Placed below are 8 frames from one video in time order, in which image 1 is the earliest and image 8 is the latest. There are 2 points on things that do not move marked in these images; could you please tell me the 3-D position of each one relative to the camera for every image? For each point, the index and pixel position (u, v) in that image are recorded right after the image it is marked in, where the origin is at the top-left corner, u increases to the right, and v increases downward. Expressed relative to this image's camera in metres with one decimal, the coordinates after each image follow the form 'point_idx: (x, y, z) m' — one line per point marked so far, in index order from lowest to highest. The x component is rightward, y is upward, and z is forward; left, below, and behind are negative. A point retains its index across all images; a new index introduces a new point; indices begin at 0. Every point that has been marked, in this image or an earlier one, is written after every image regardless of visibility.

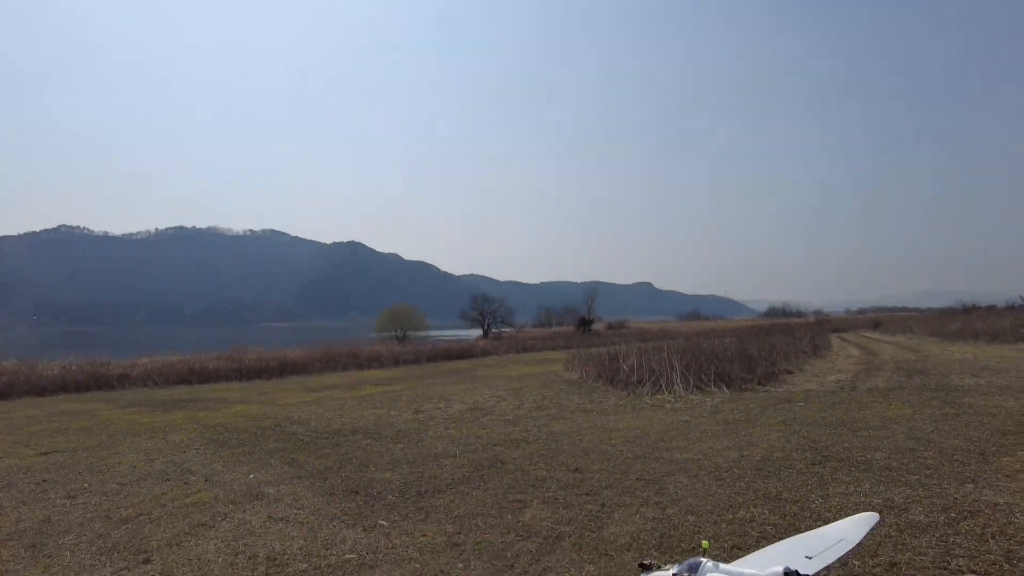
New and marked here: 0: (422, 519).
0: (-1.6, -4.1, +11.4) m
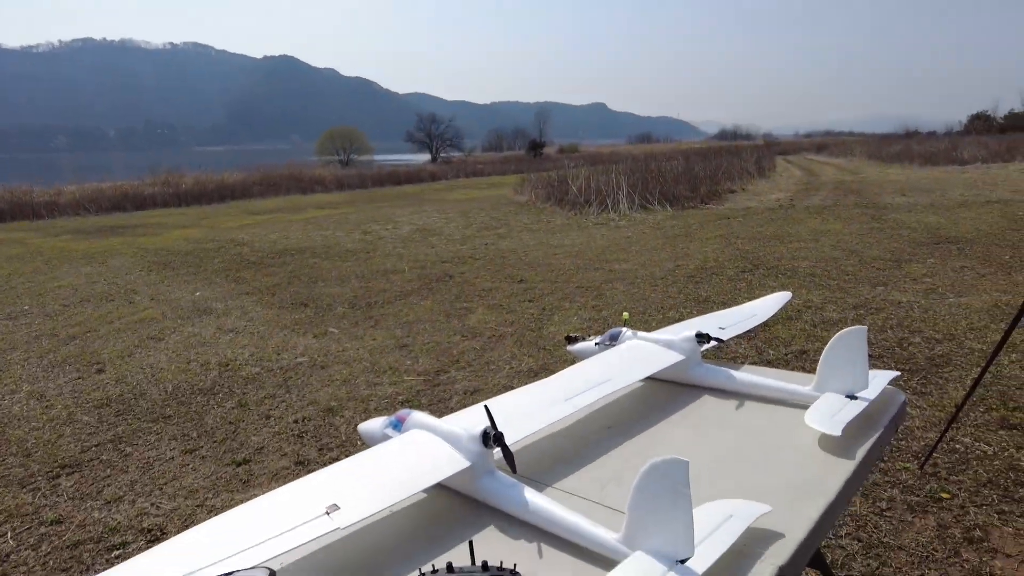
0: (-2.6, -0.7, +11.8) m
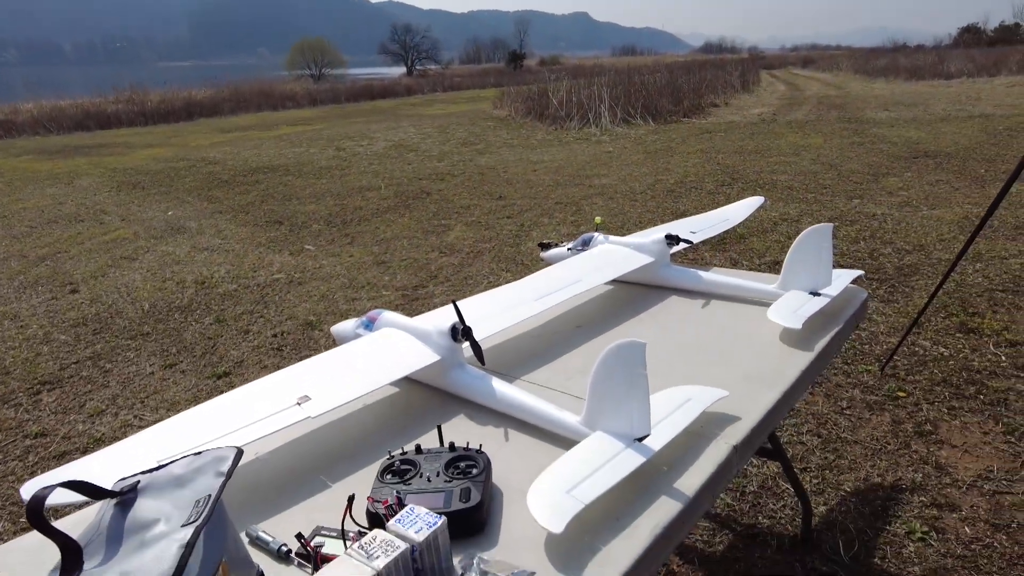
0: (-3.0, +0.9, +11.7) m
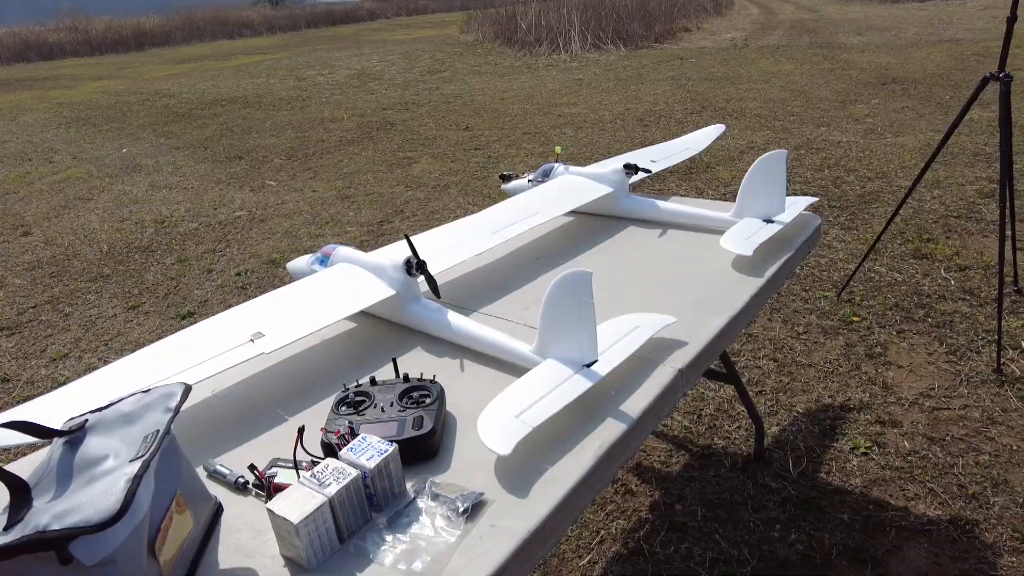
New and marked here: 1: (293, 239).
0: (-3.6, +2.0, +11.4) m
1: (-2.9, +0.7, +8.4) m
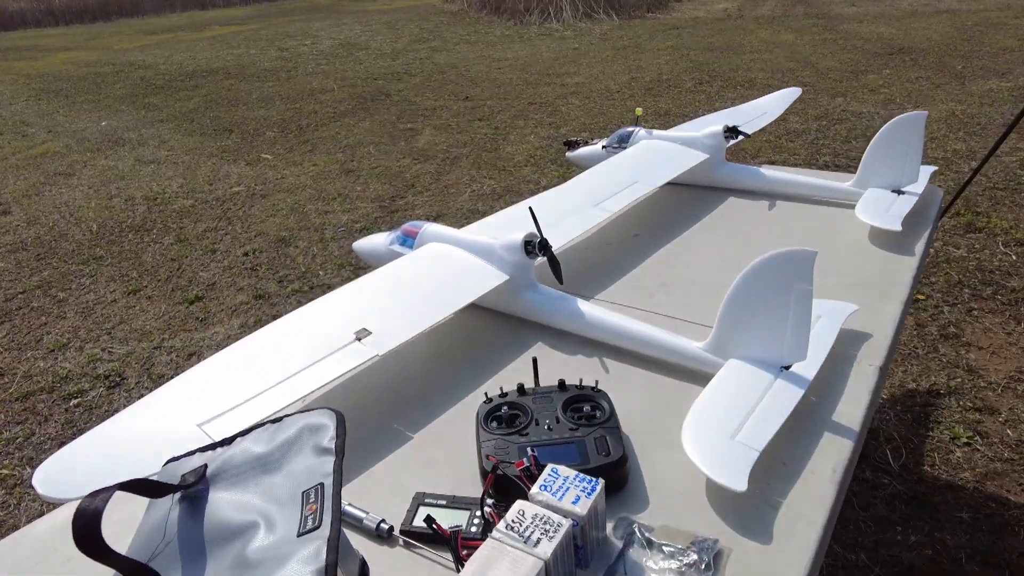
0: (-3.5, +2.4, +10.8) m
1: (-2.6, +0.9, +7.9) m
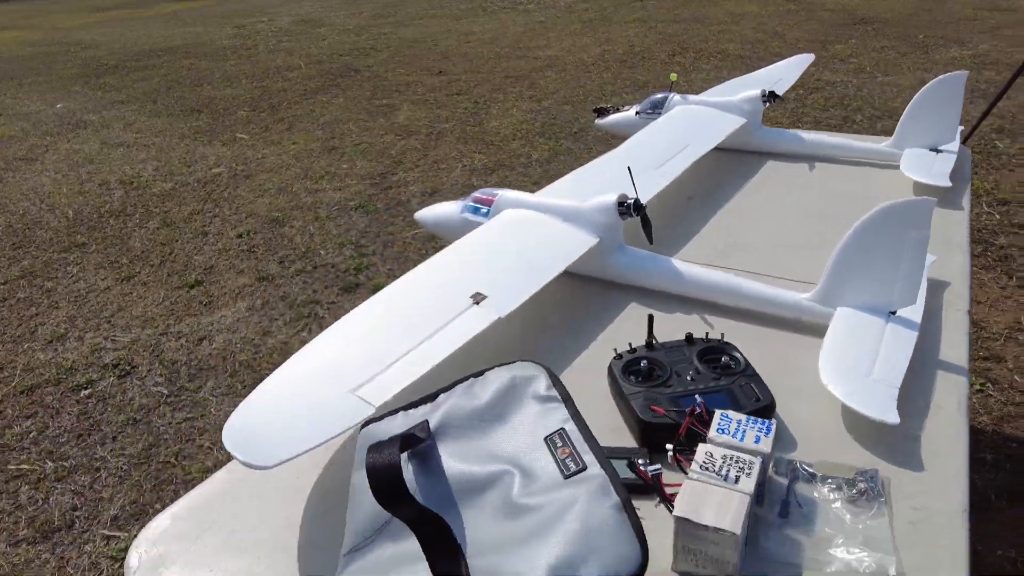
0: (-3.7, +2.7, +10.5) m
1: (-2.7, +1.1, +7.7) m
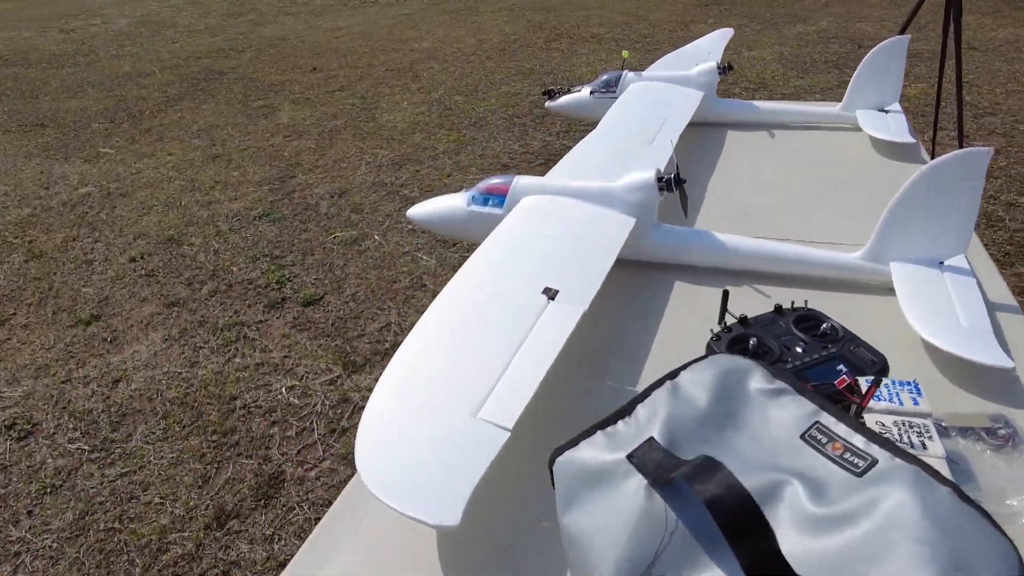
0: (-5.3, +2.3, +9.5) m
1: (-3.6, +0.8, +7.0) m
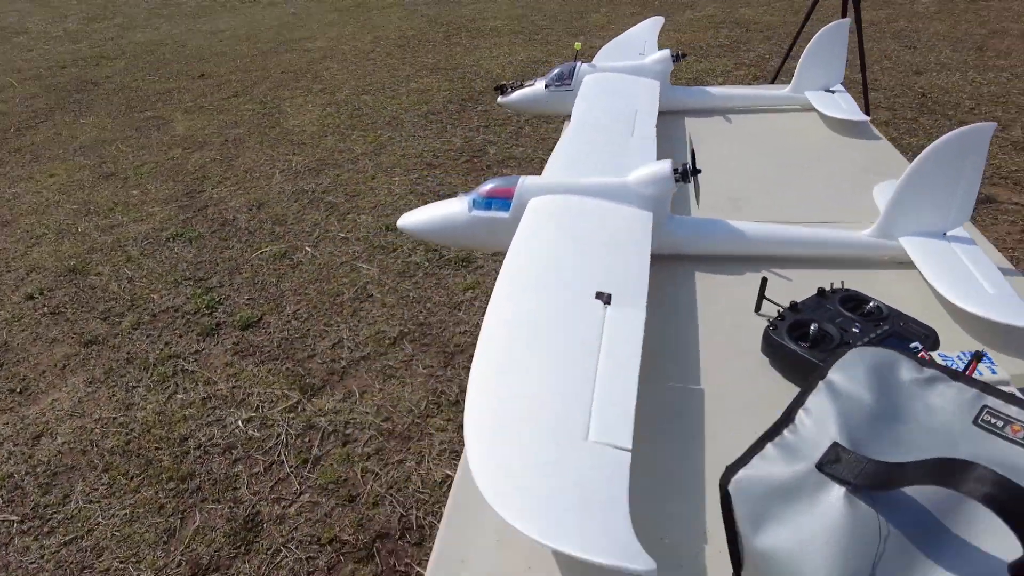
0: (-6.5, +1.7, +8.5) m
1: (-4.3, +0.5, +6.3) m
